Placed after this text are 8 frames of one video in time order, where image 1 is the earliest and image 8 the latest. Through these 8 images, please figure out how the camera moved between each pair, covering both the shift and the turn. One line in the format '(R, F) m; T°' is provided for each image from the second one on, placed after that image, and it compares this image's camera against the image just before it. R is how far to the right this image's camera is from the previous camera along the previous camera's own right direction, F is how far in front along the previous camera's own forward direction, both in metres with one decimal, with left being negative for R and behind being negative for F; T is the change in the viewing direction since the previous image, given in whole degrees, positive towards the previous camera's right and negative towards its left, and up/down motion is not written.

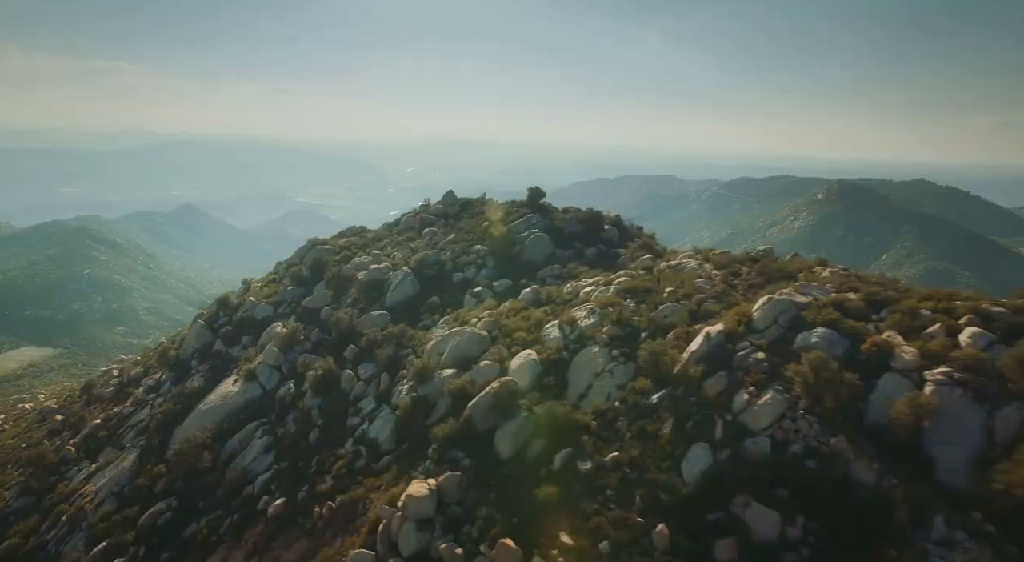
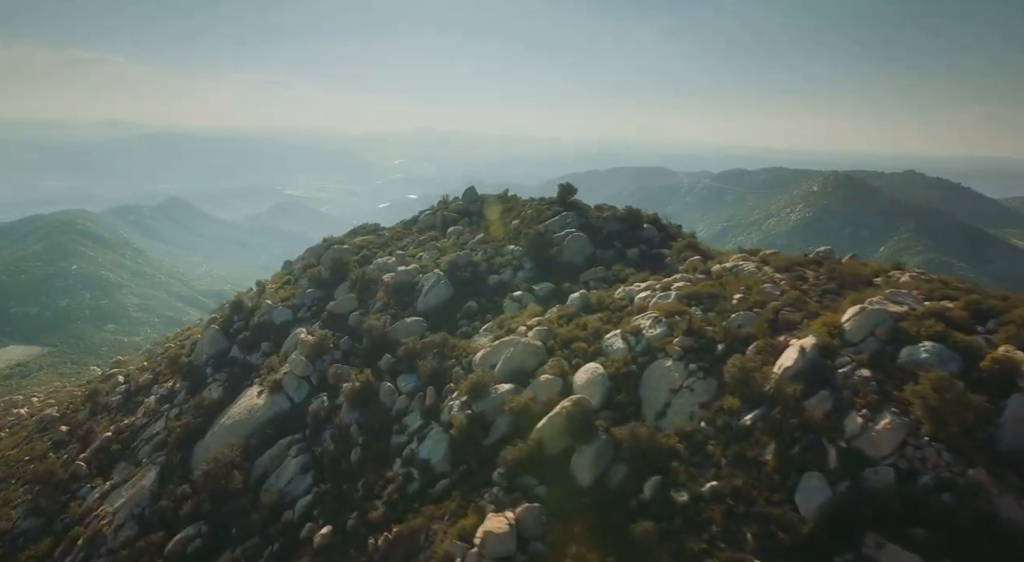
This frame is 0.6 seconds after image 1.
(-2.6, +1.9) m; +1°
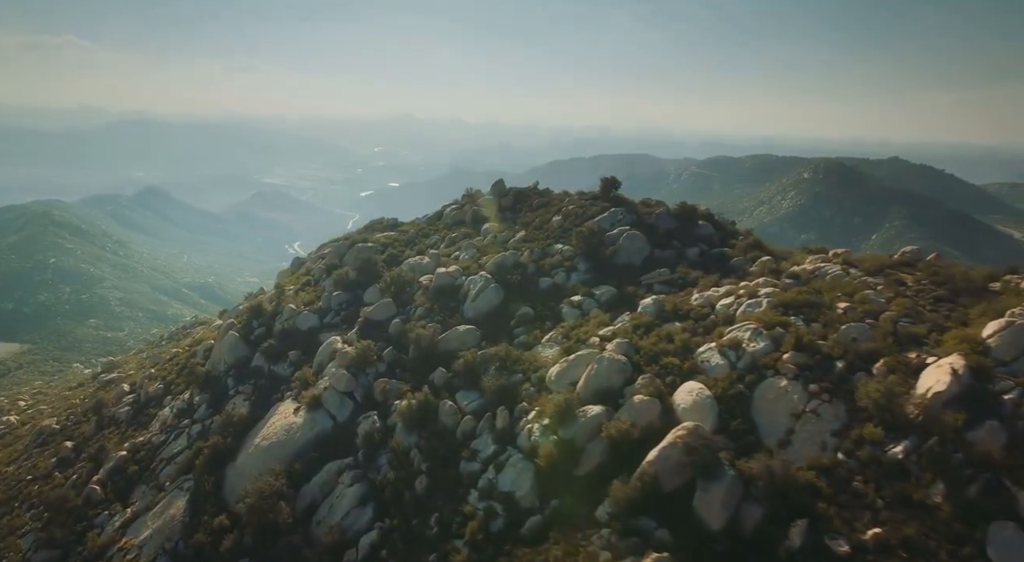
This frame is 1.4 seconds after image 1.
(-3.5, +2.5) m; +2°
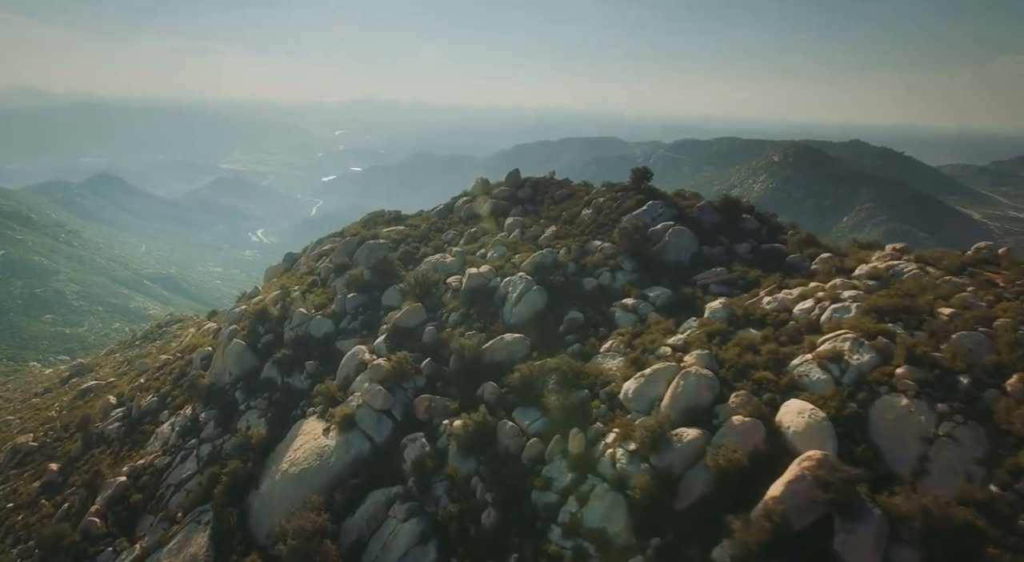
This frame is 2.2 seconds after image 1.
(-3.4, +2.5) m; +3°
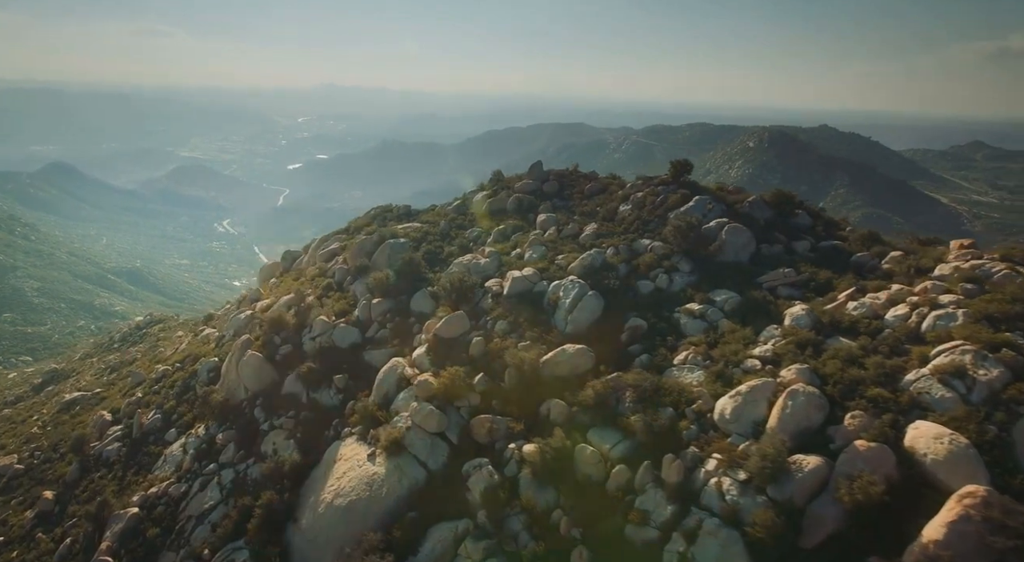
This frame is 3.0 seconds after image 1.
(-3.4, +2.3) m; +3°
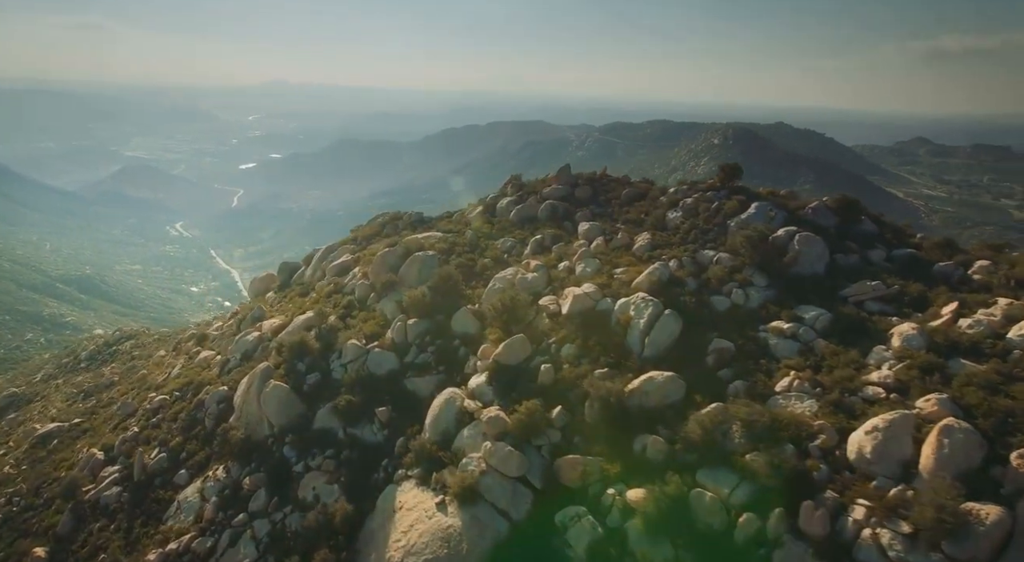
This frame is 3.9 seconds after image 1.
(-4.1, +2.7) m; +4°
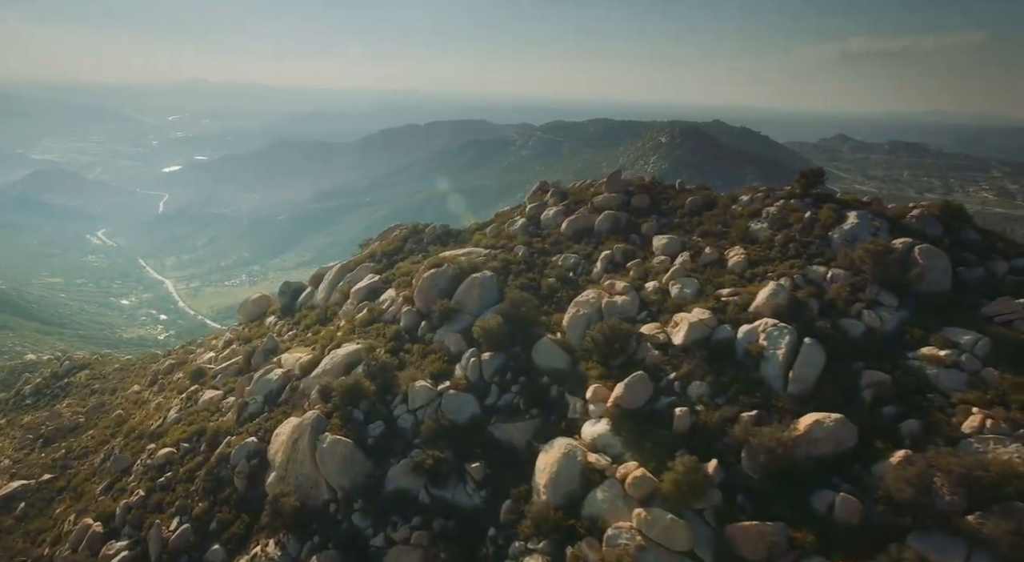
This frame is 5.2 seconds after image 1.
(-5.8, +3.9) m; +6°
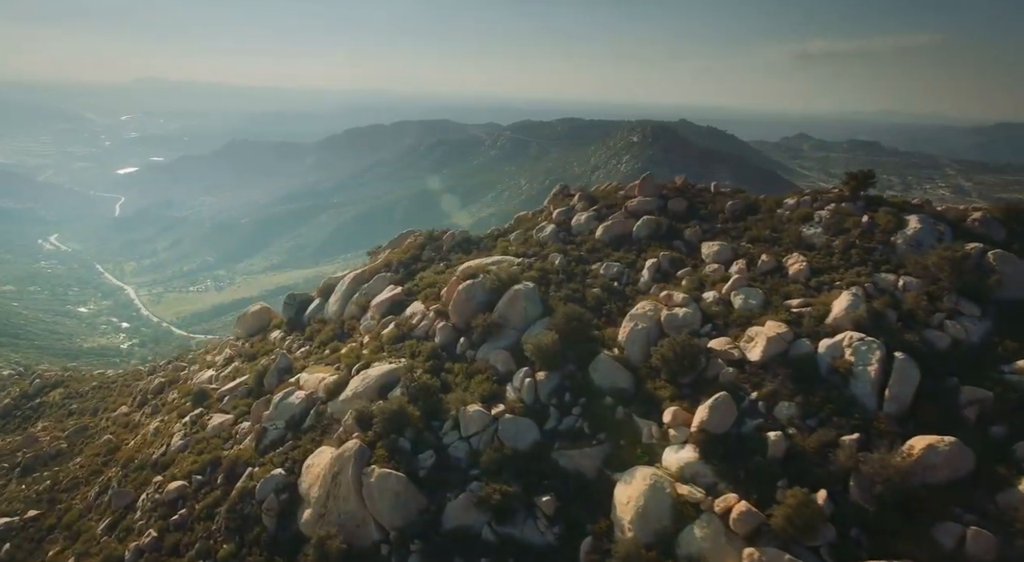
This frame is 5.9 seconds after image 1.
(-3.2, +2.0) m; +3°
